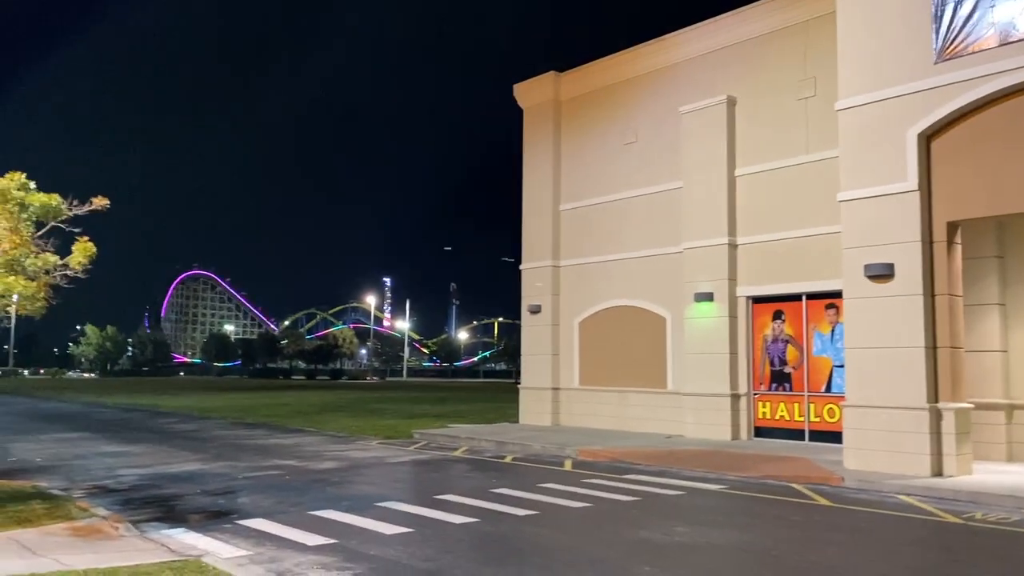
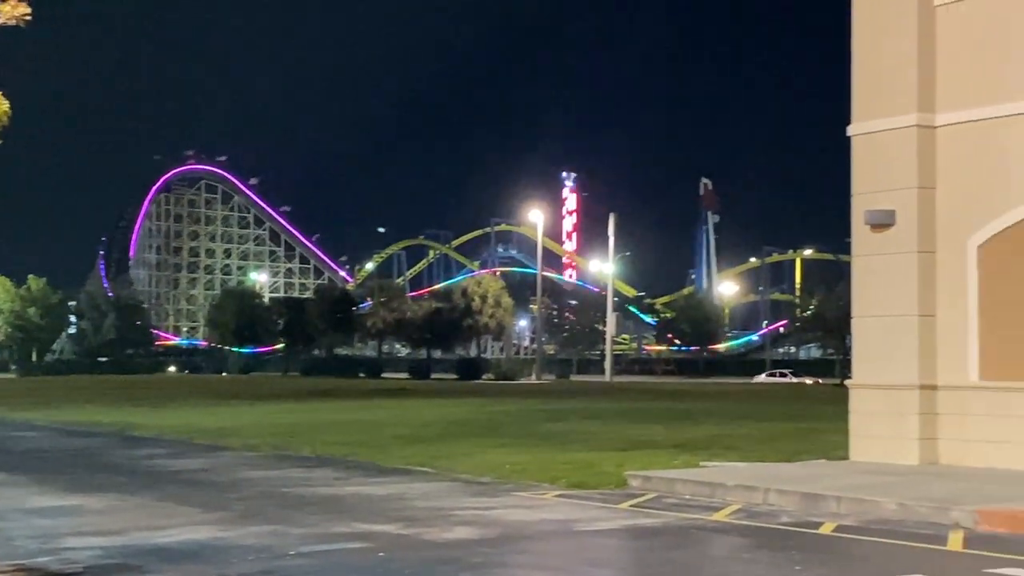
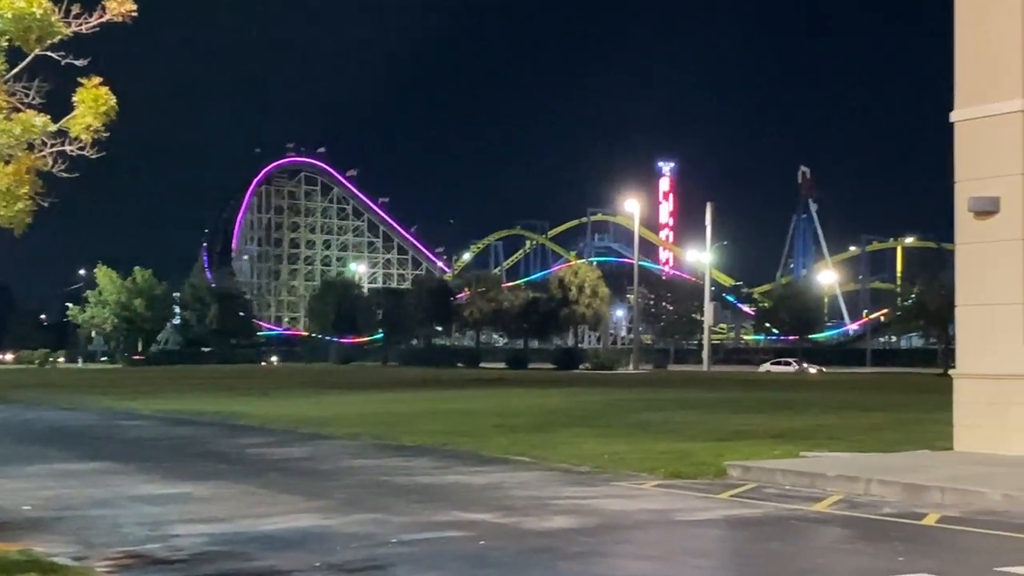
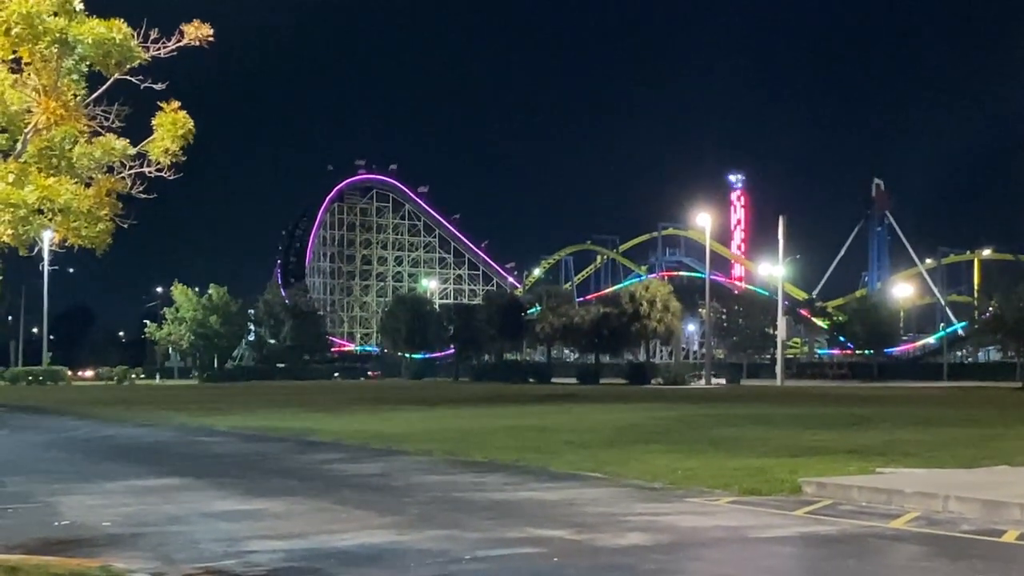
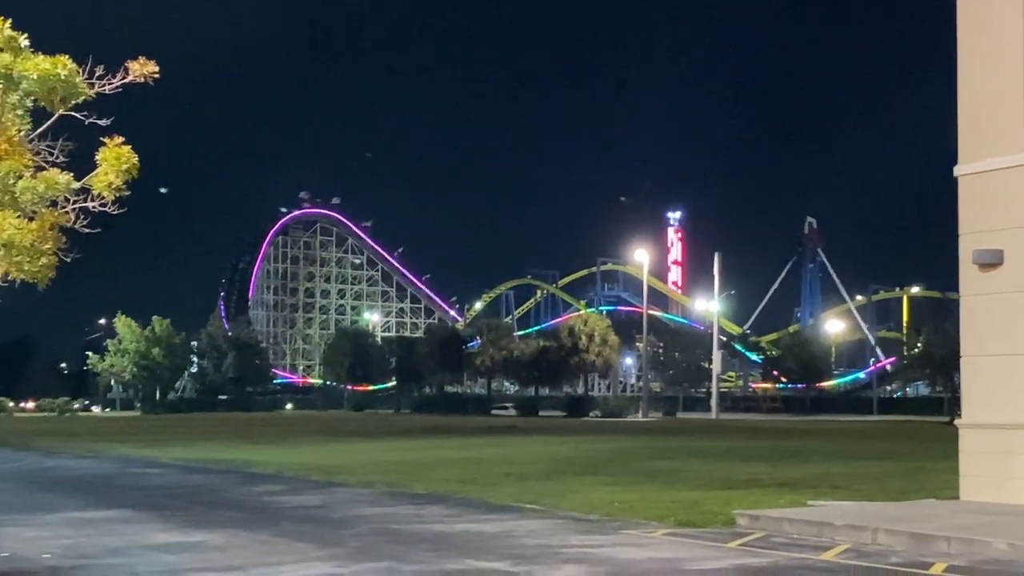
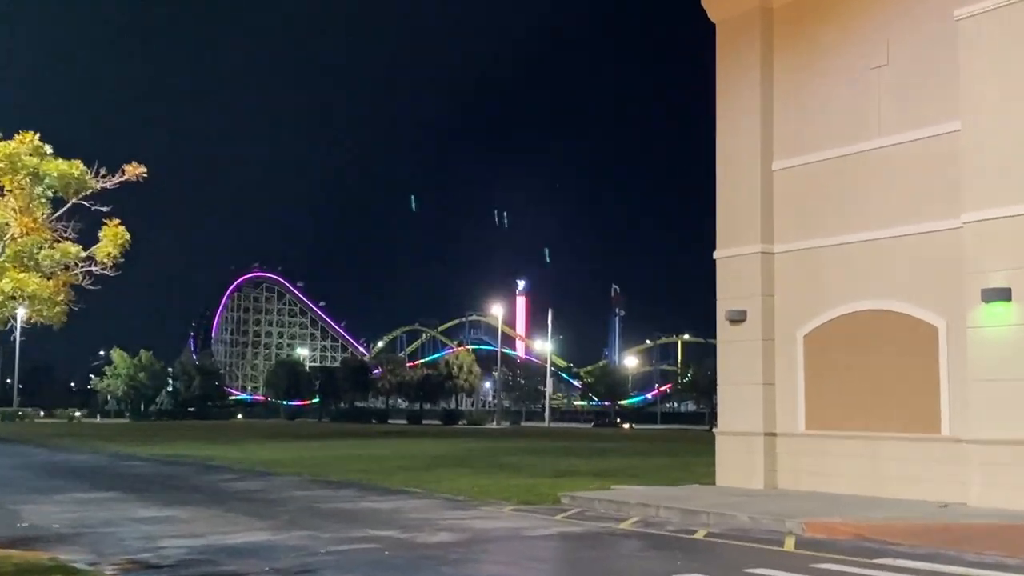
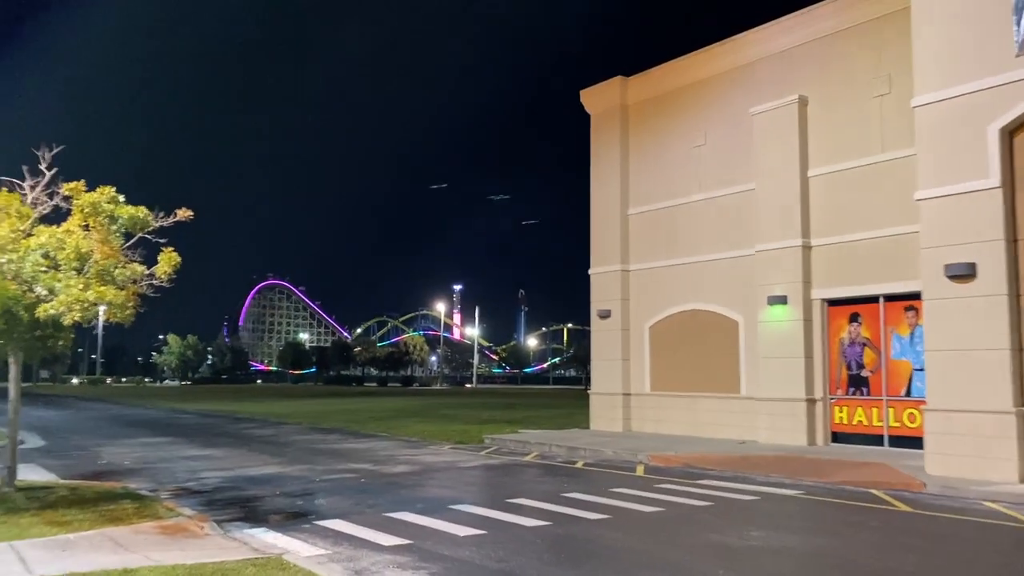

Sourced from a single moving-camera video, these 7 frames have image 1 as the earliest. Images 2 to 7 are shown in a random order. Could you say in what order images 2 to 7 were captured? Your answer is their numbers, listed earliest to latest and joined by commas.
7, 6, 5, 4, 3, 2
